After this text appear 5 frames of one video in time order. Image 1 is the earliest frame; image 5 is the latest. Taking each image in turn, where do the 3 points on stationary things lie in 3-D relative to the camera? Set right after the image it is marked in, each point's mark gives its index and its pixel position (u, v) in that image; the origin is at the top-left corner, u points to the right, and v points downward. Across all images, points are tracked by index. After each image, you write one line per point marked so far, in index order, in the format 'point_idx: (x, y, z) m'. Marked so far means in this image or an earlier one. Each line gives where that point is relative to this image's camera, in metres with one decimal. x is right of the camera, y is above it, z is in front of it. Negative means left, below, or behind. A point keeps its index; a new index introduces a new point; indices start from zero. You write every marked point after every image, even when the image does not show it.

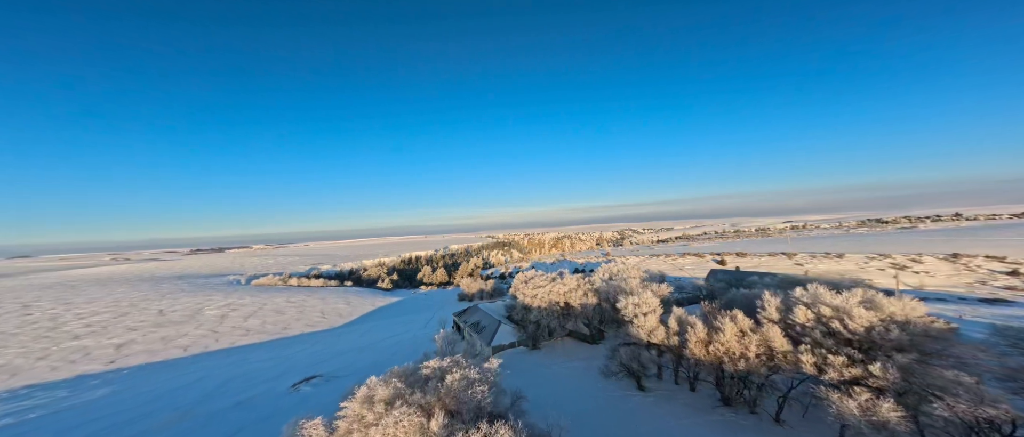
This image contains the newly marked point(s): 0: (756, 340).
0: (+11.6, -5.8, +17.6) m
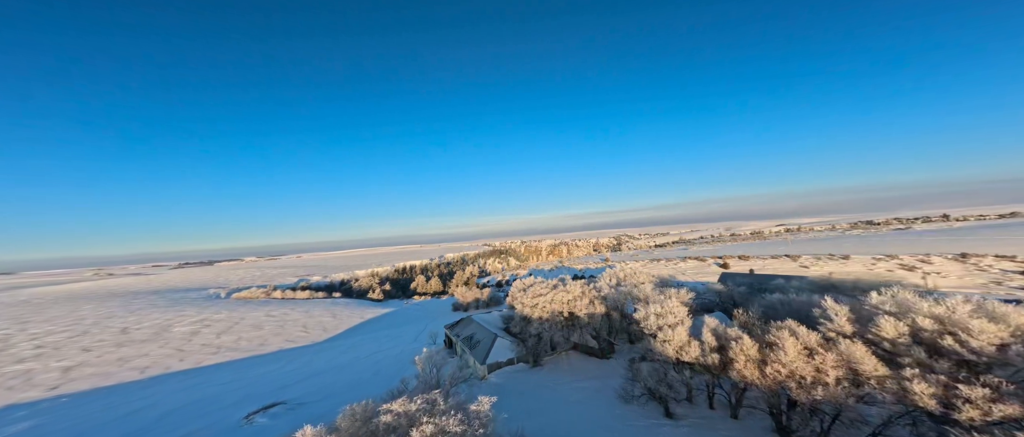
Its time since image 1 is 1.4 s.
0: (+11.5, -5.1, +13.4) m
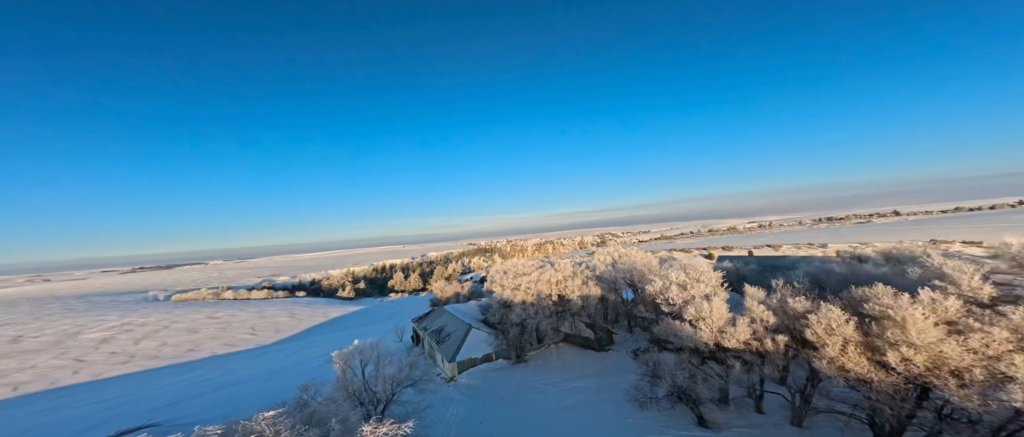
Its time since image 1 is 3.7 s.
0: (+10.6, -2.3, +7.8) m
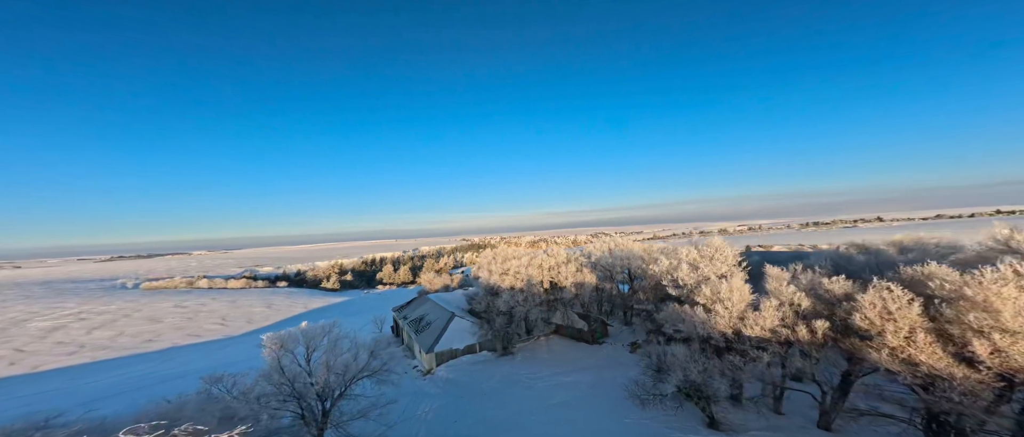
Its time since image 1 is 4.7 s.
0: (+10.1, -1.3, +5.7) m
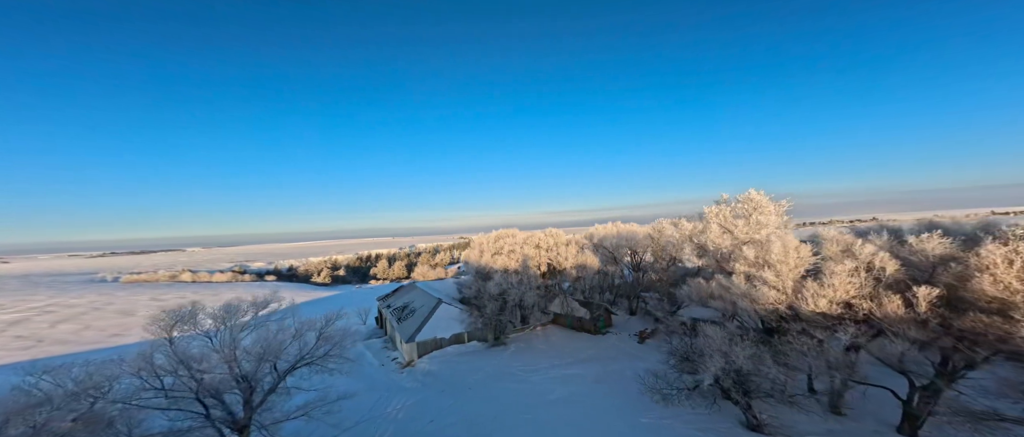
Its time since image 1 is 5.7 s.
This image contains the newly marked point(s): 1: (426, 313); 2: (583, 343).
0: (+9.8, +0.1, +3.2) m
1: (-4.6, -4.9, +19.3) m
2: (+3.5, -6.2, +18.5) m
